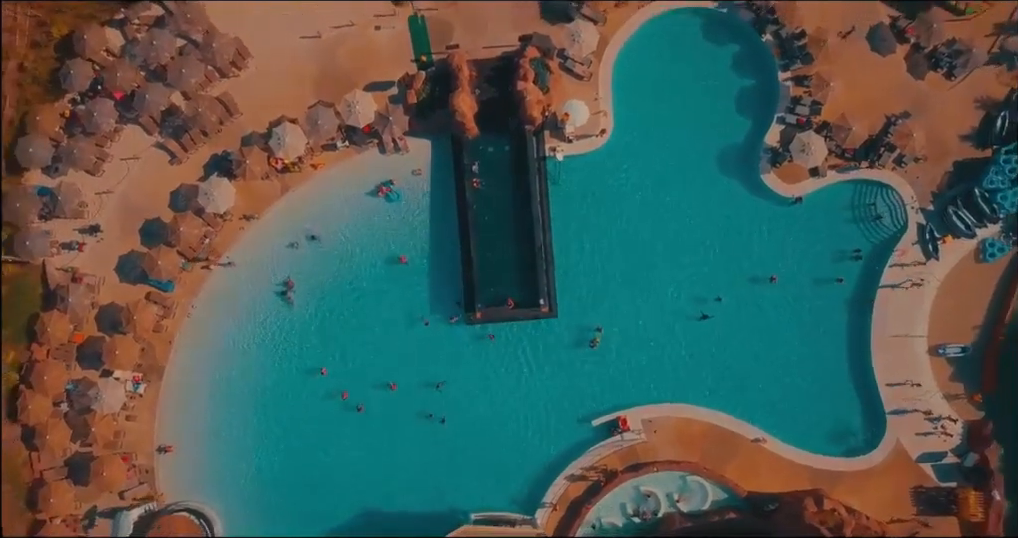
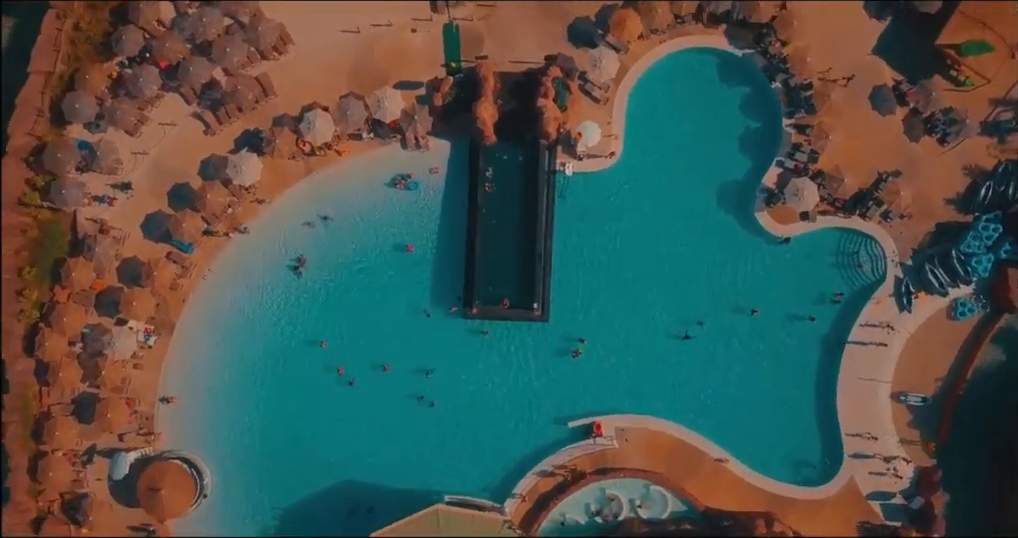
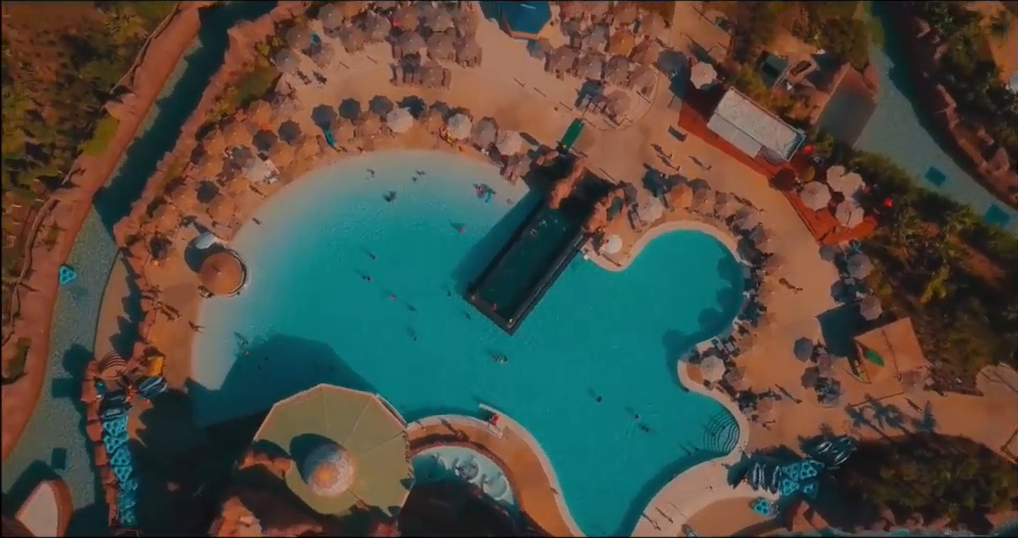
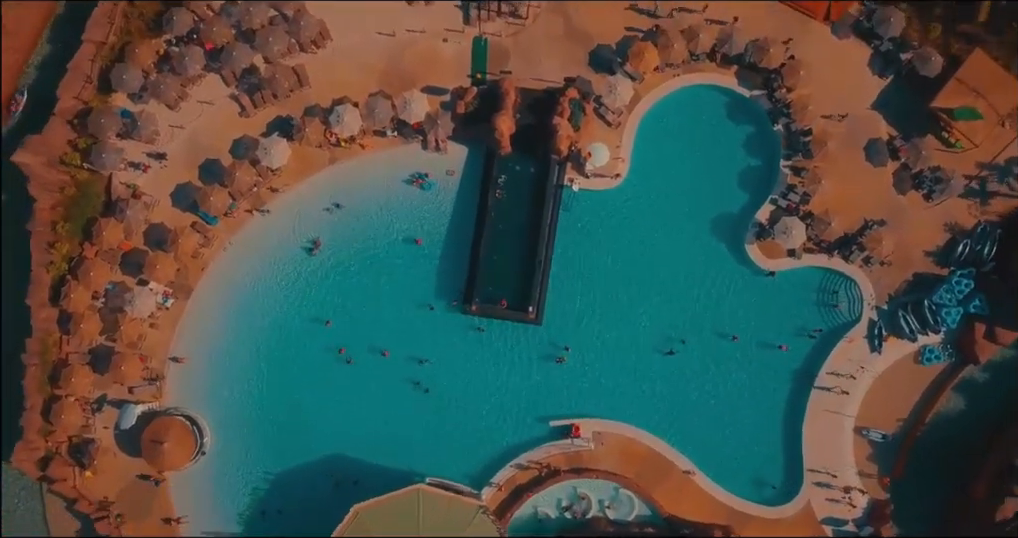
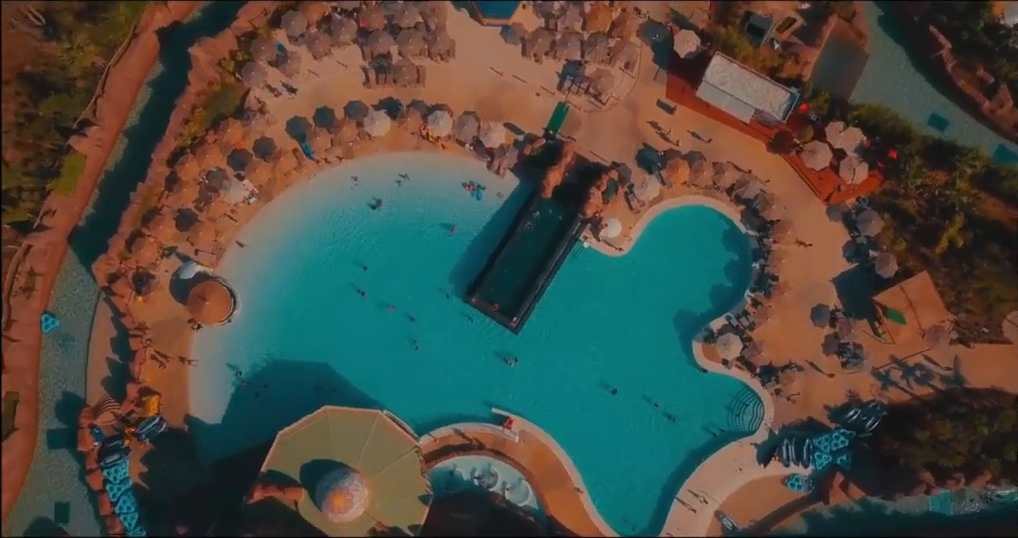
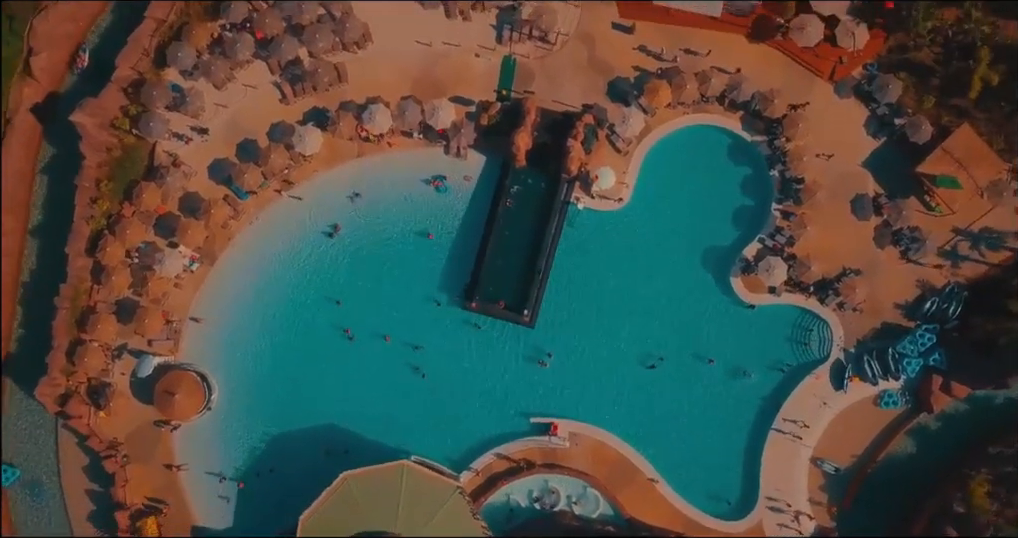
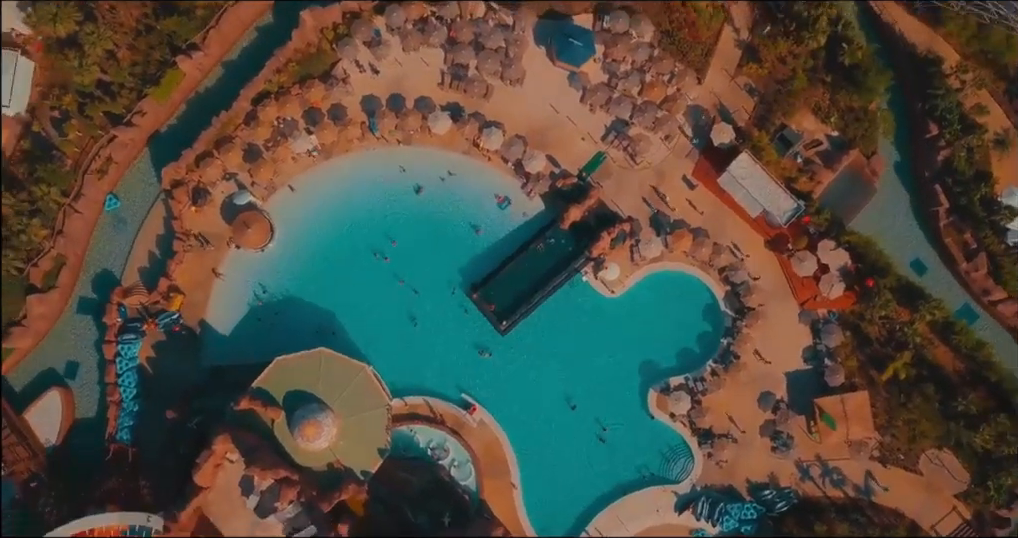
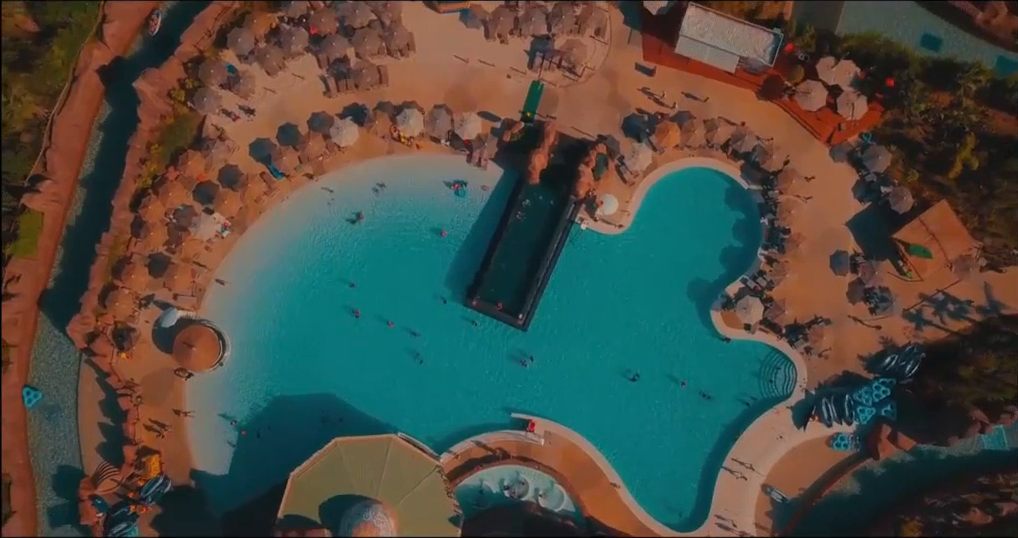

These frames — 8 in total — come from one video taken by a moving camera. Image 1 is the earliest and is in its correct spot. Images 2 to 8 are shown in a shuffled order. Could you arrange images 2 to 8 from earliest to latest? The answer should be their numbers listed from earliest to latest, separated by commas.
2, 4, 6, 8, 5, 3, 7
